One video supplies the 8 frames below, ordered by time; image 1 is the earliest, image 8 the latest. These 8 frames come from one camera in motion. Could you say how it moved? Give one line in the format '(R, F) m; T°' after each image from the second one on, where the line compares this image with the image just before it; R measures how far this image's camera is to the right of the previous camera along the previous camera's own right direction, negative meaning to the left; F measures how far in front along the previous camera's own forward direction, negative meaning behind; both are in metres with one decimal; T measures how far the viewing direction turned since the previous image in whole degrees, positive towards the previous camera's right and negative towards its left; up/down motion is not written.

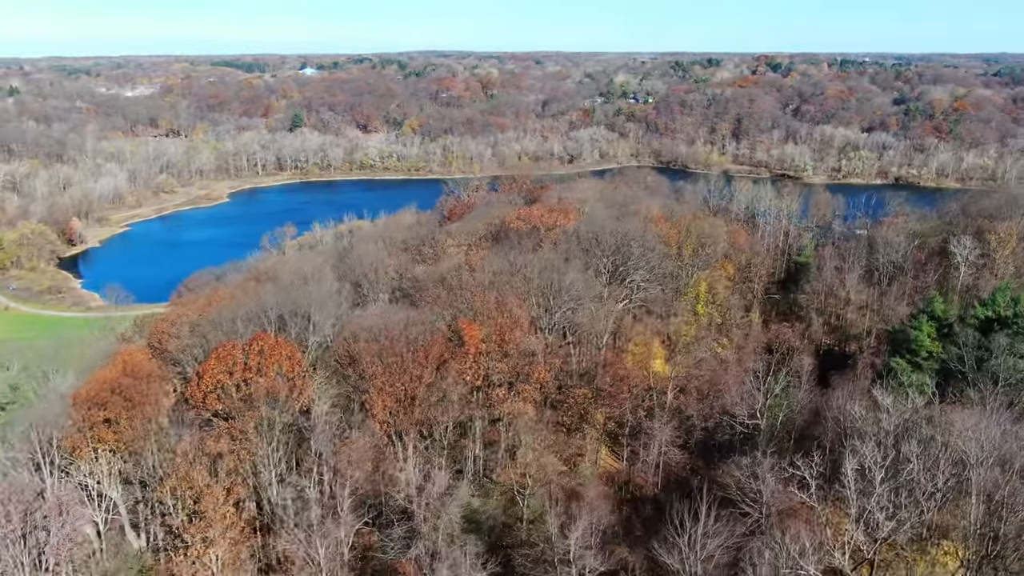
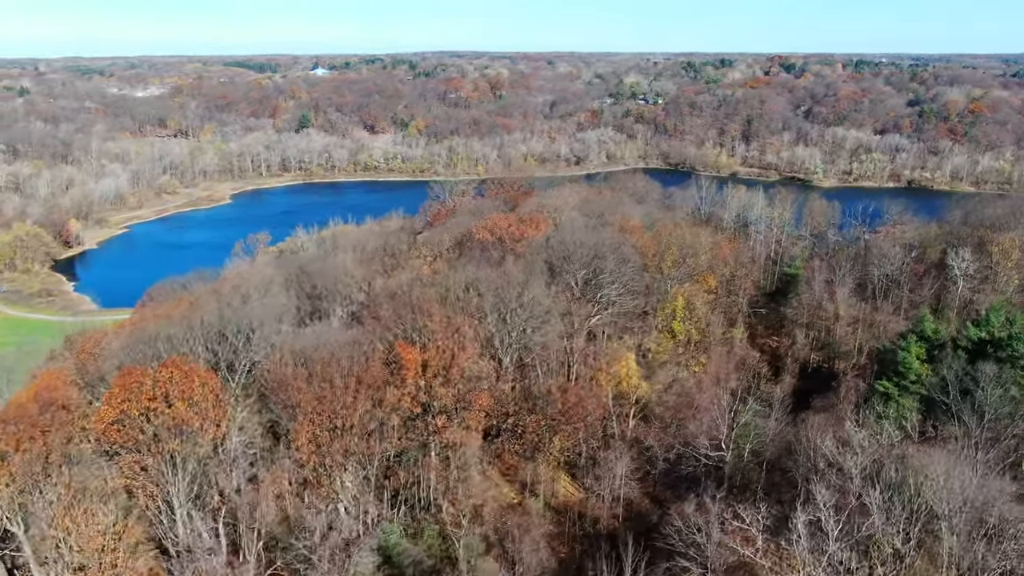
(+1.5, +1.3) m; -1°
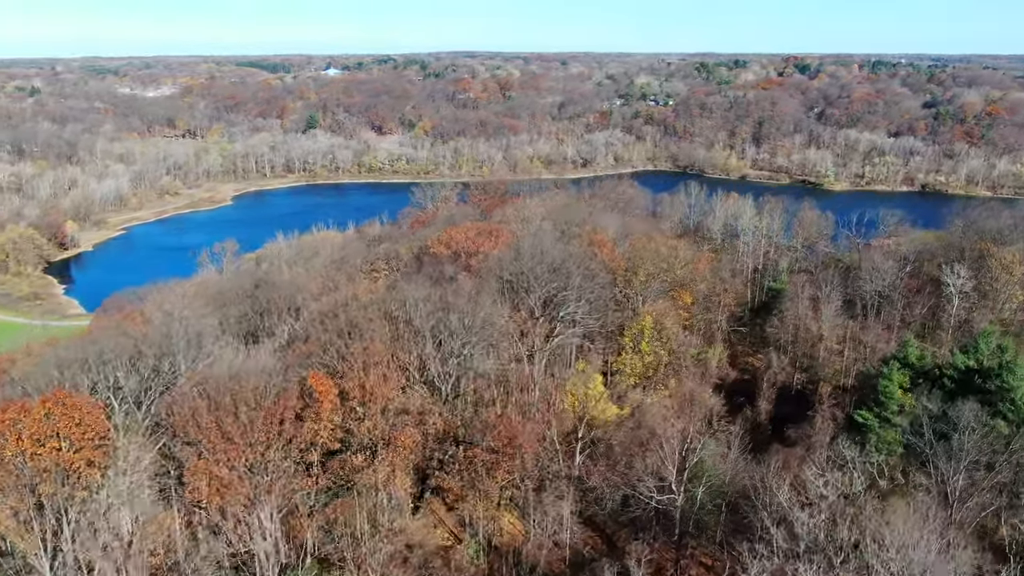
(+1.7, +1.5) m; -1°
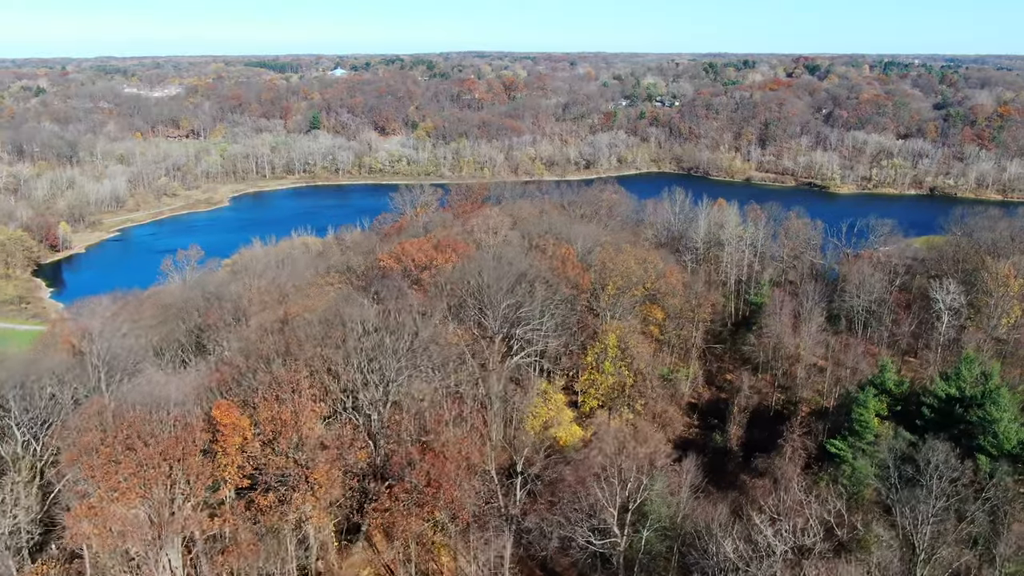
(+1.5, +1.3) m; -1°
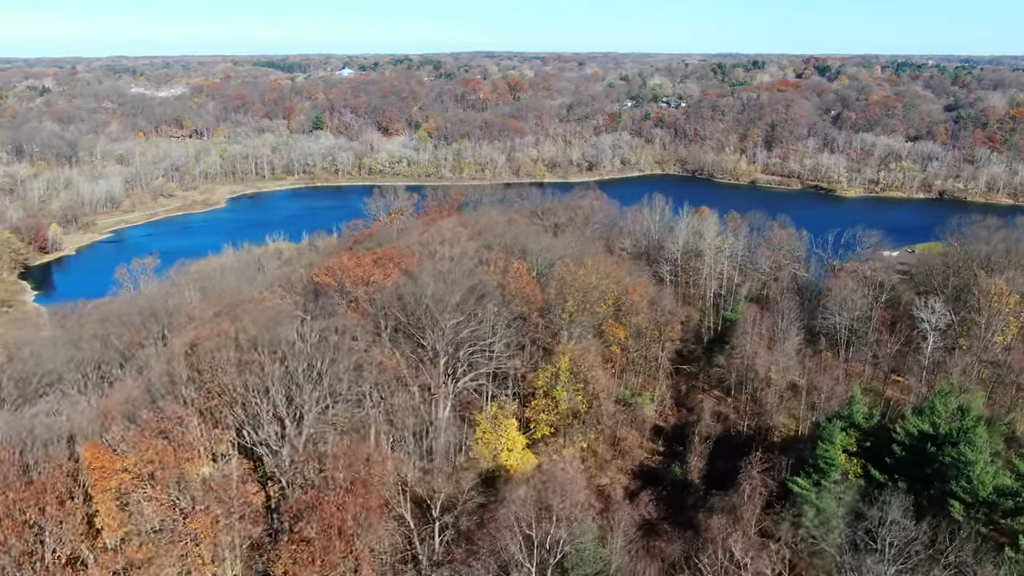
(+1.7, +1.5) m; -1°
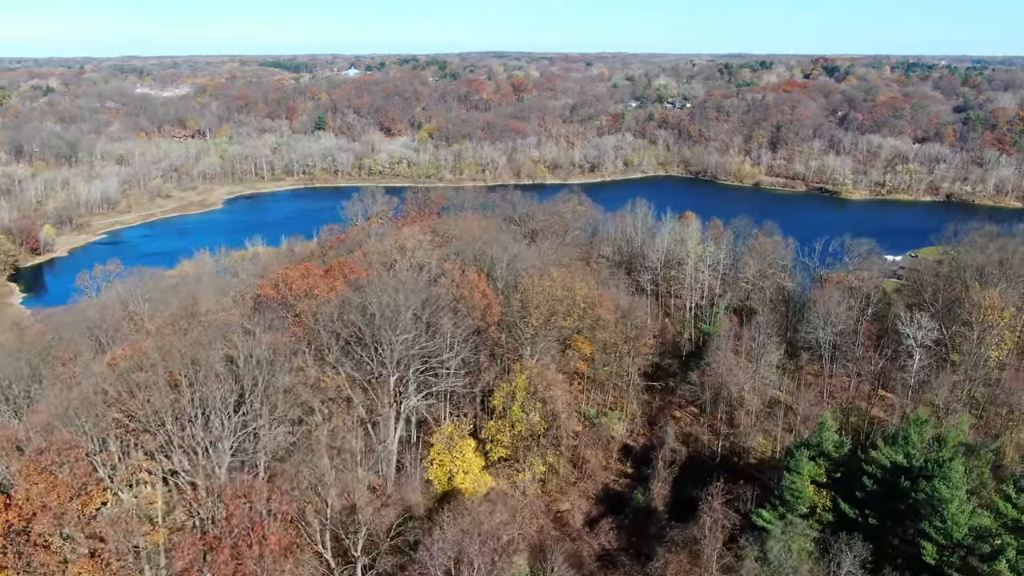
(+1.3, +1.2) m; -1°
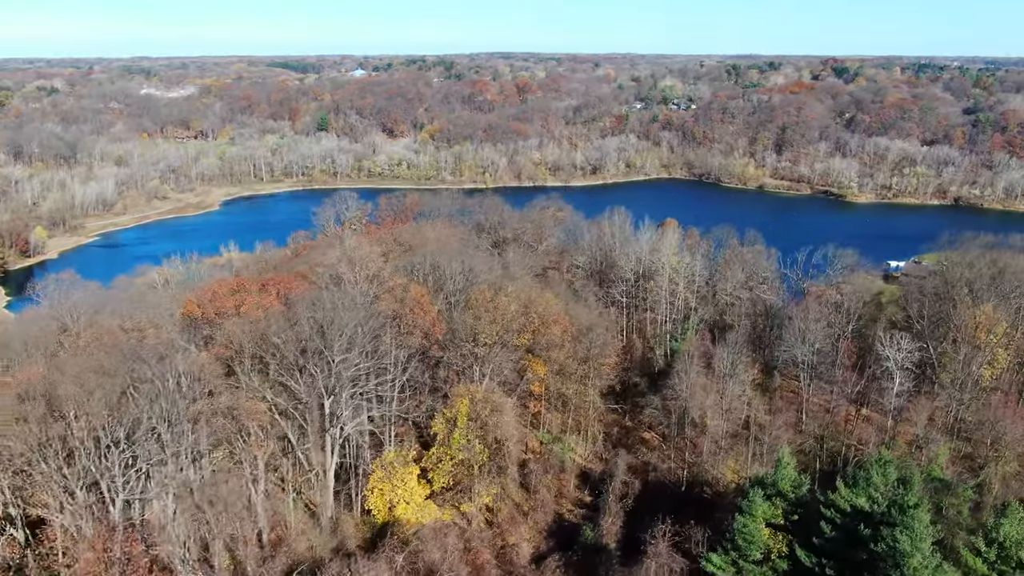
(+1.5, +1.3) m; -1°
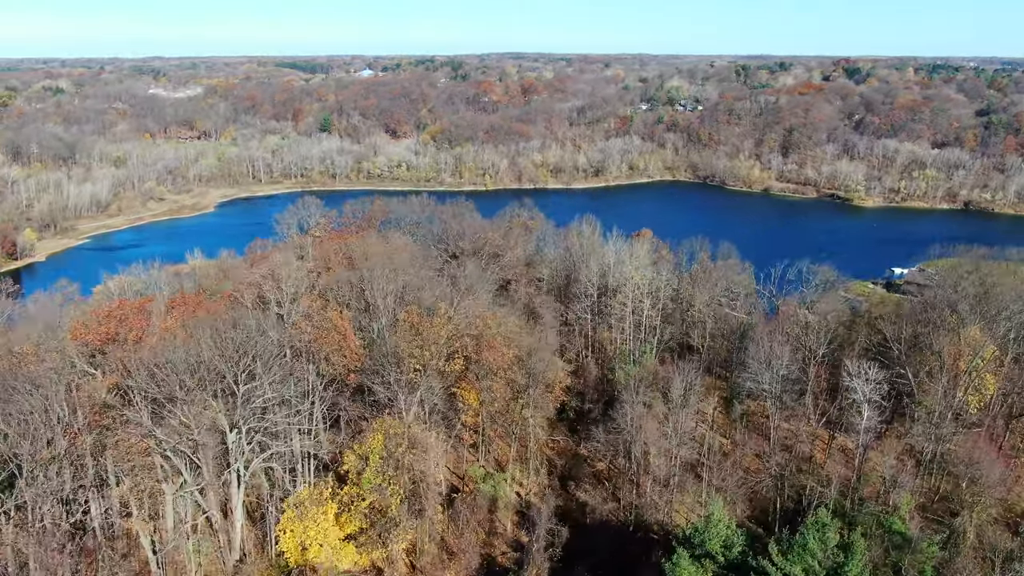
(+1.9, +1.6) m; -1°
